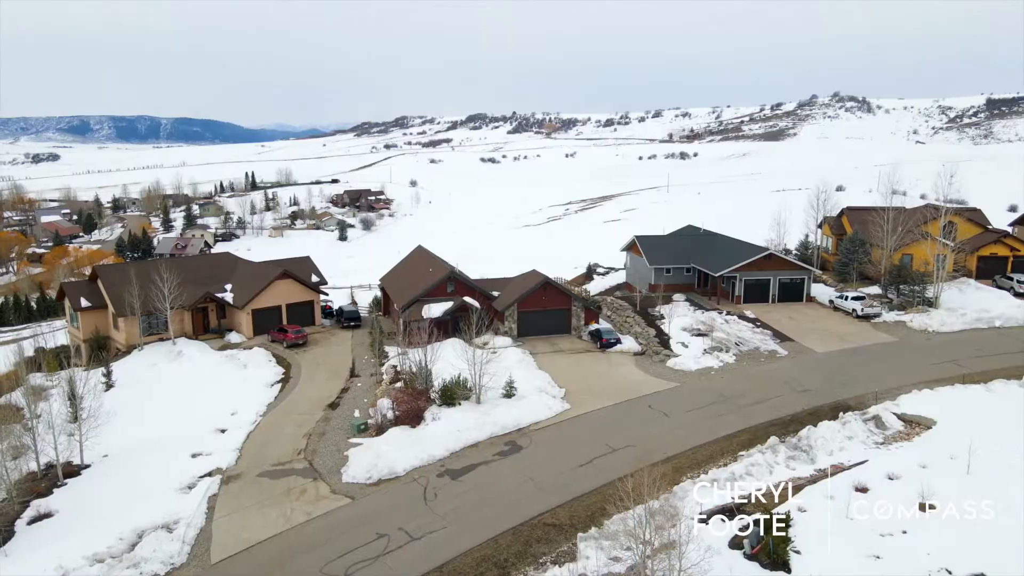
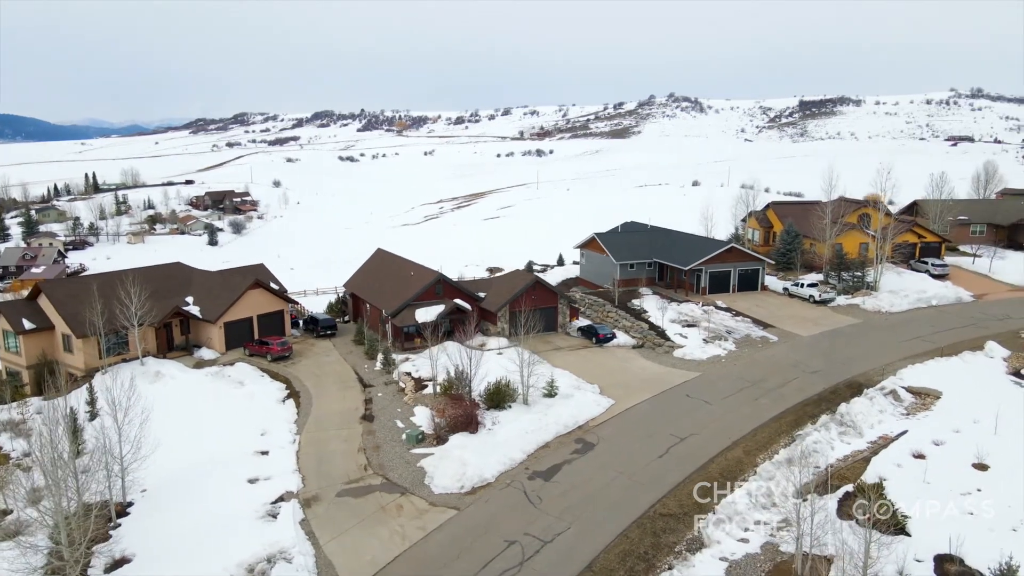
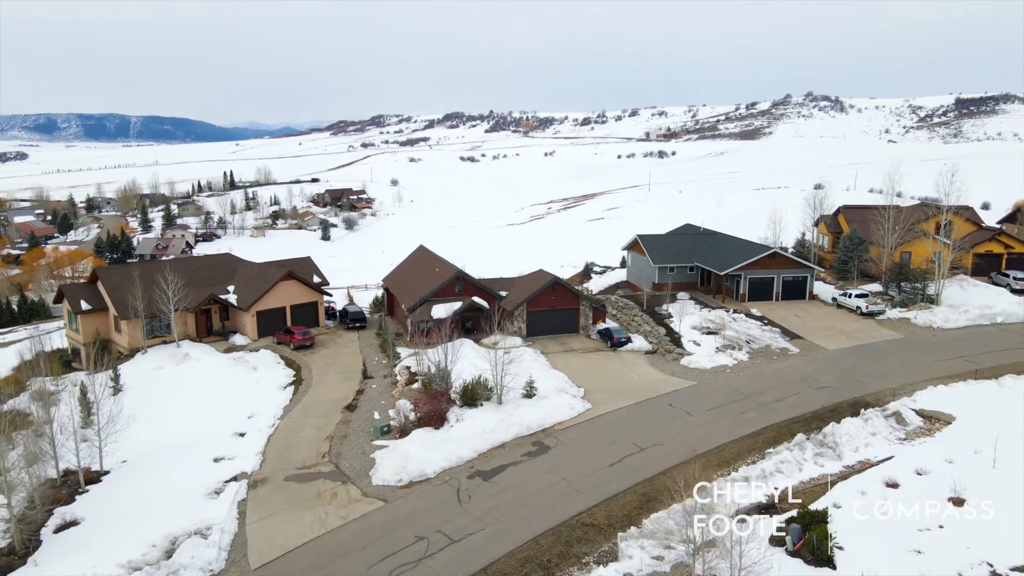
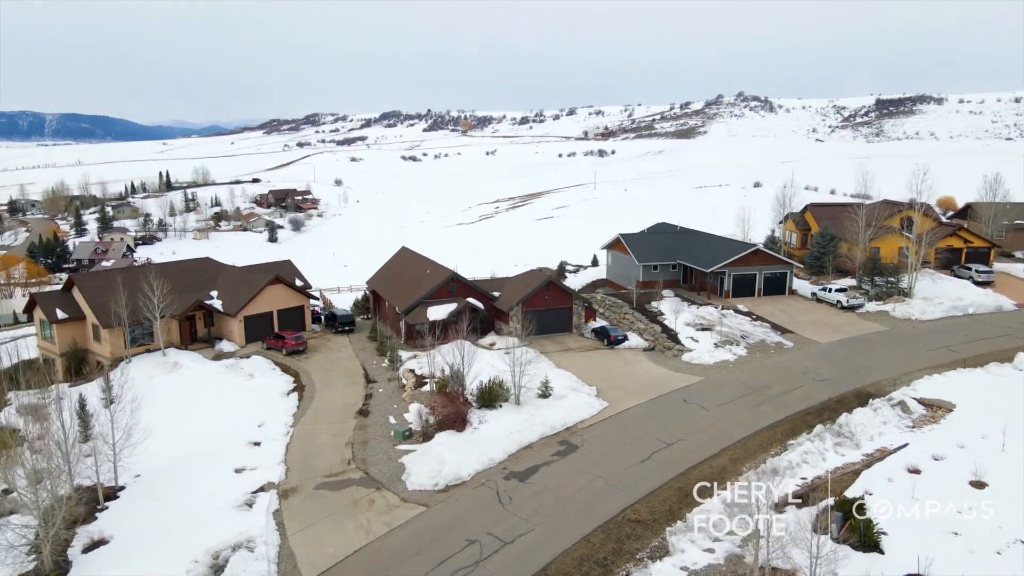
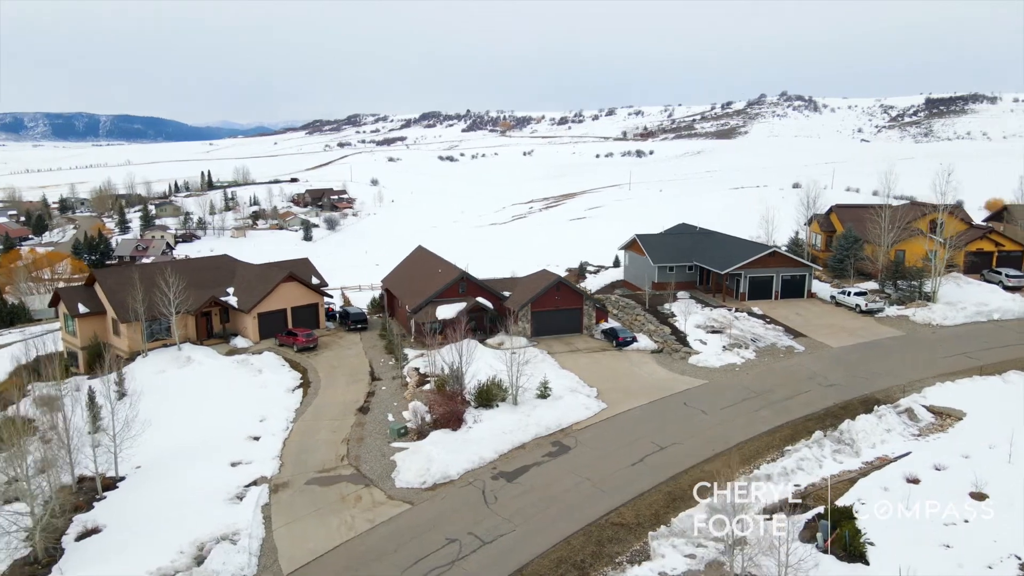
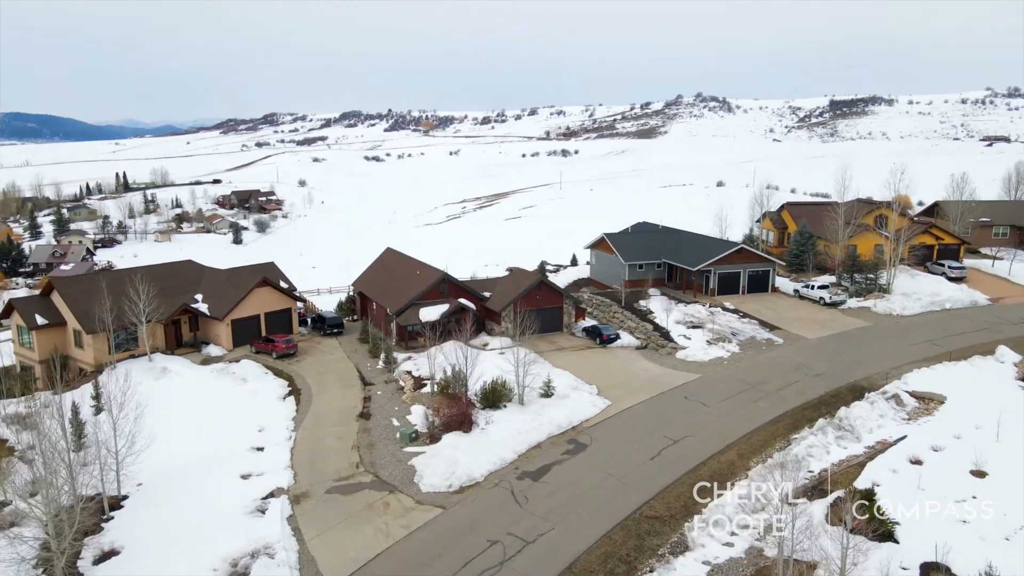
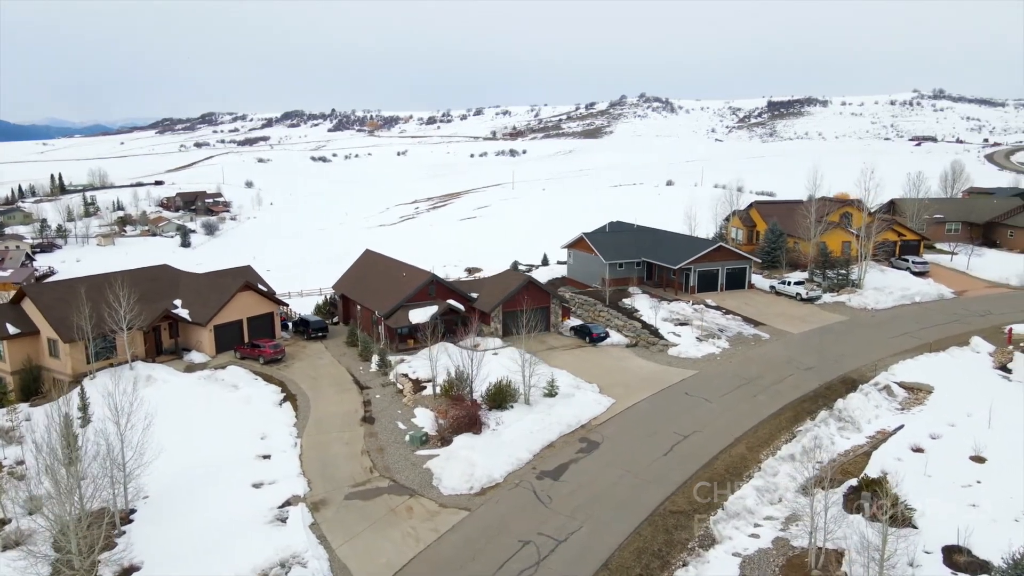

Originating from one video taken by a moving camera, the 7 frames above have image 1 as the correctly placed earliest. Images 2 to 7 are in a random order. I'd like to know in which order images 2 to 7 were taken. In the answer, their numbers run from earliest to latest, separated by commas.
3, 5, 4, 6, 2, 7
